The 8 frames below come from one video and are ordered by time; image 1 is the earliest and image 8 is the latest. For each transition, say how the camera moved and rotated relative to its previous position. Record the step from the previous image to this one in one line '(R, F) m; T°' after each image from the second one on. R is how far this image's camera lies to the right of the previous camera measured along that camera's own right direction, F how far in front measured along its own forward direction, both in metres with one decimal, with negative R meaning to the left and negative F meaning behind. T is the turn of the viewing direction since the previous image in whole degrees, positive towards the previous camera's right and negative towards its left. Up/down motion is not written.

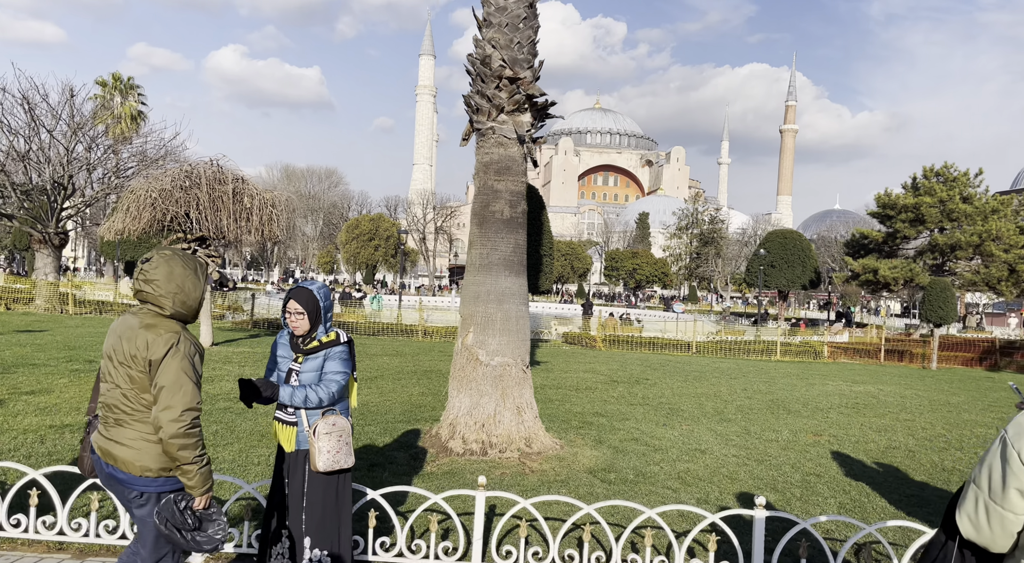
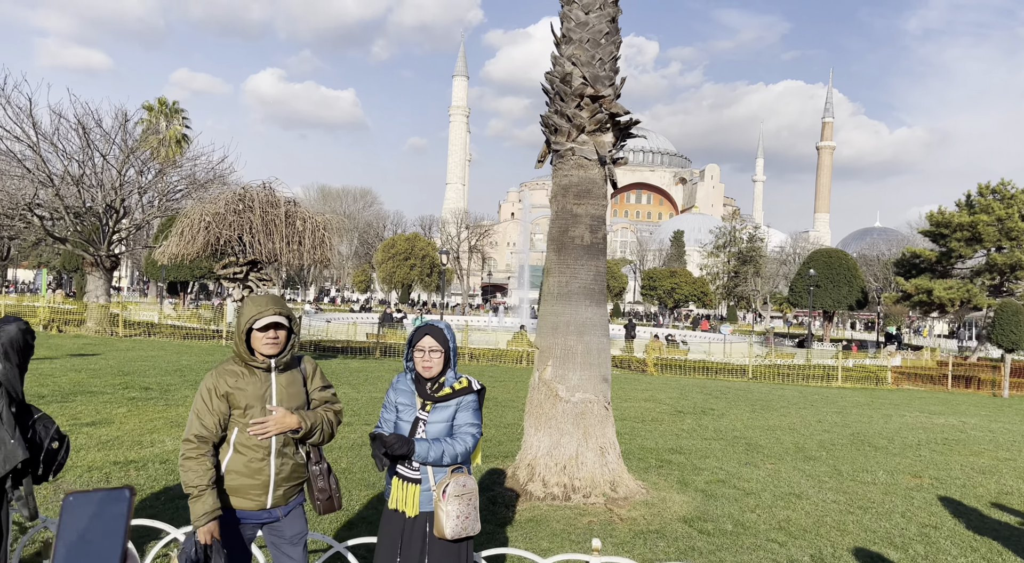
(-0.3, +0.3) m; -3°
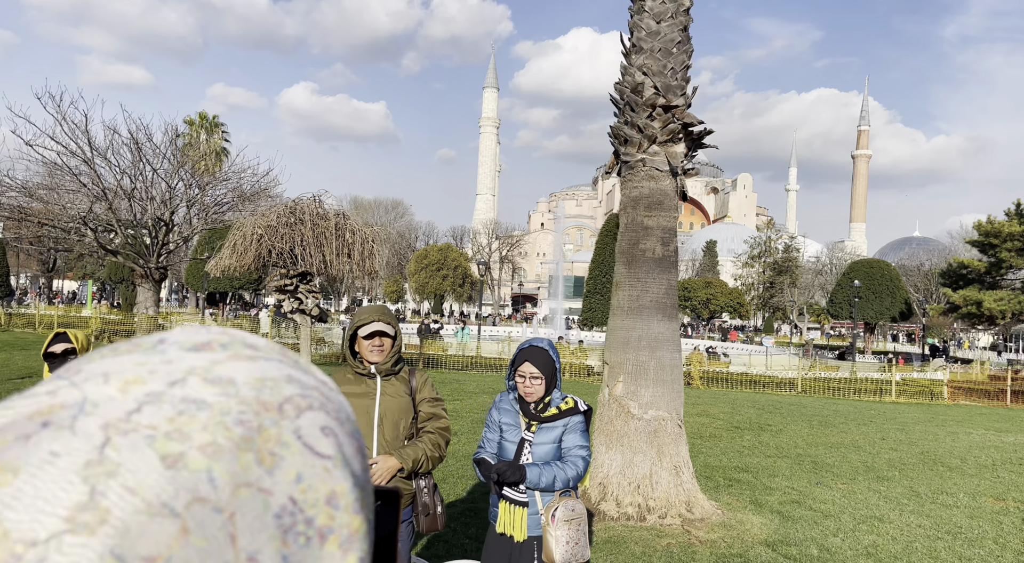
(-0.3, +0.1) m; -2°
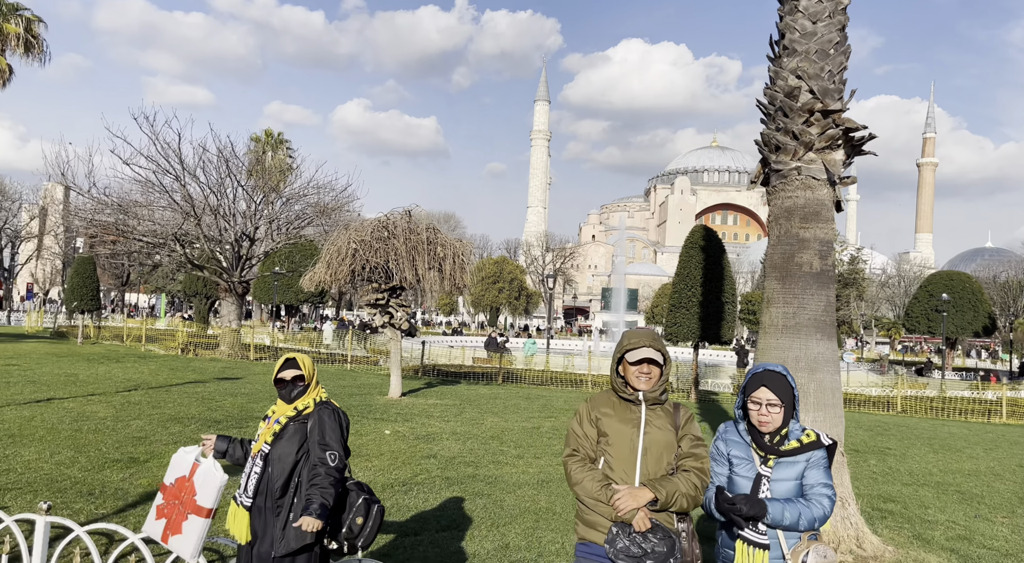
(-0.6, +0.2) m; -4°
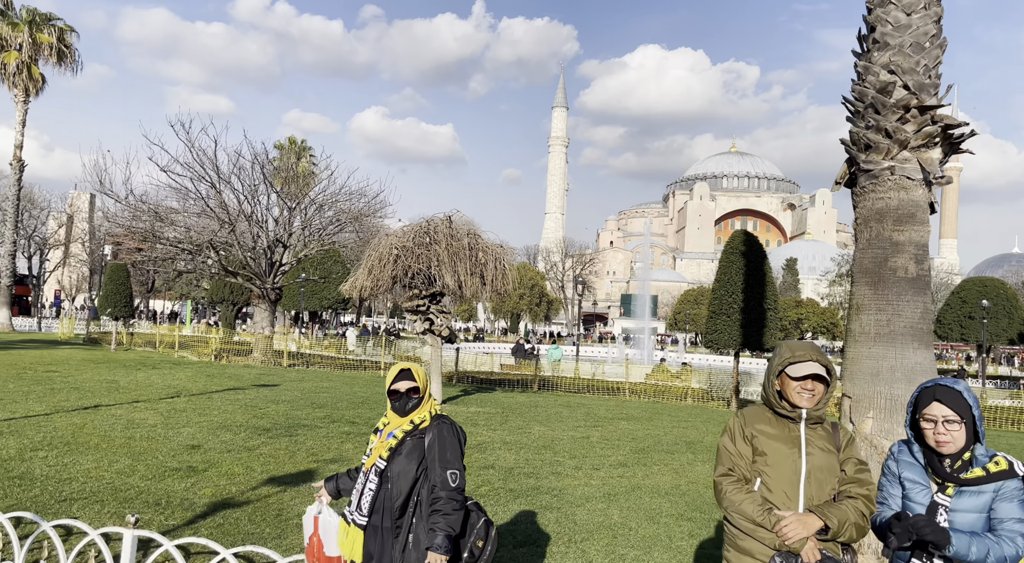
(-0.4, +0.1) m; -1°
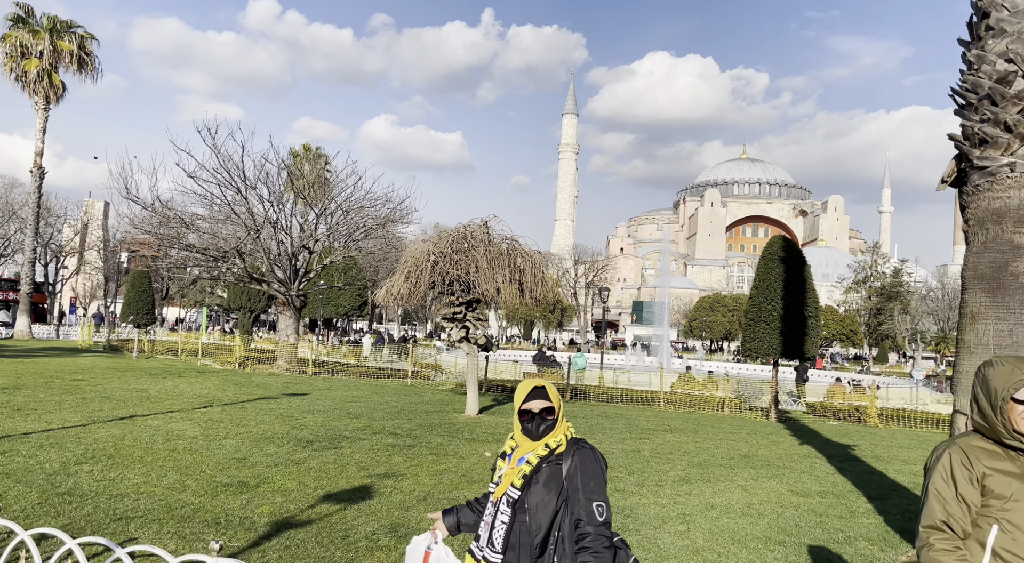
(-0.4, +0.3) m; -1°
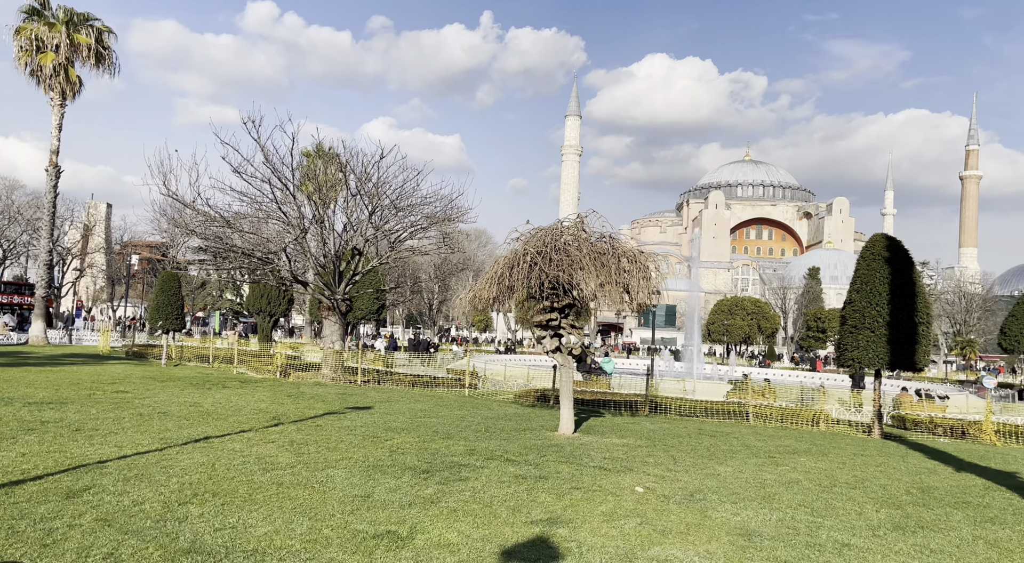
(-1.4, +1.1) m; 0°
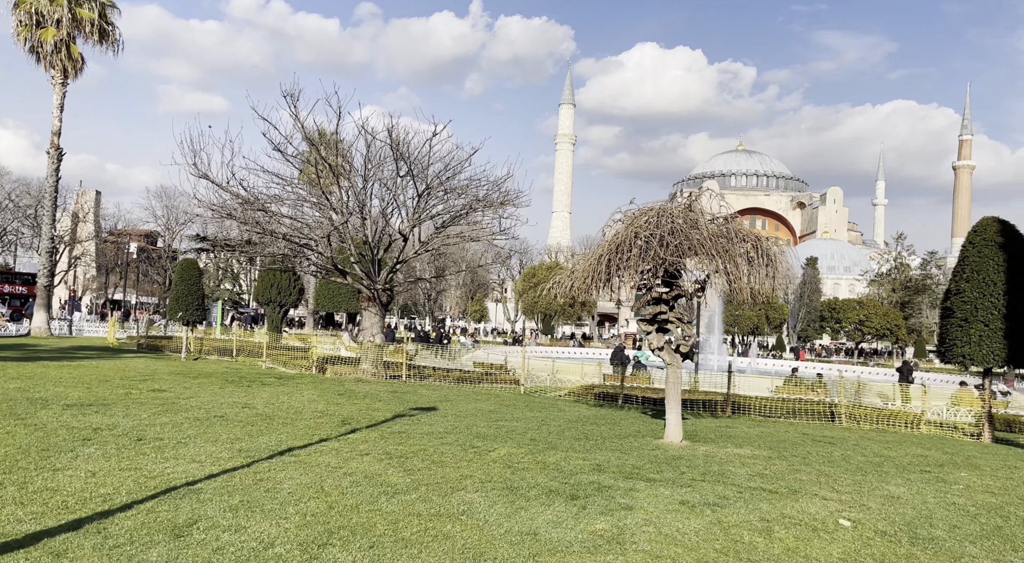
(-1.5, +1.2) m; 0°
